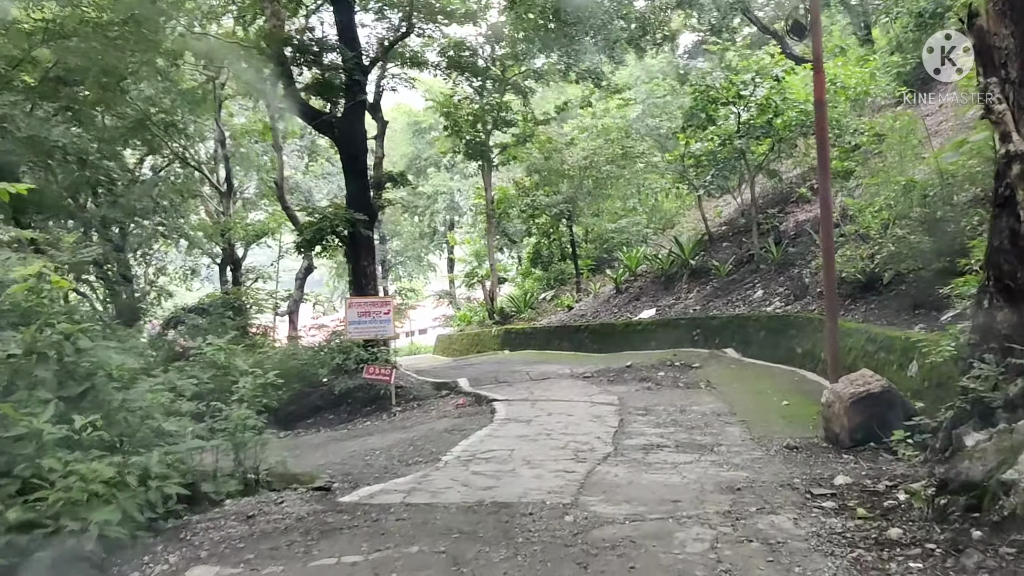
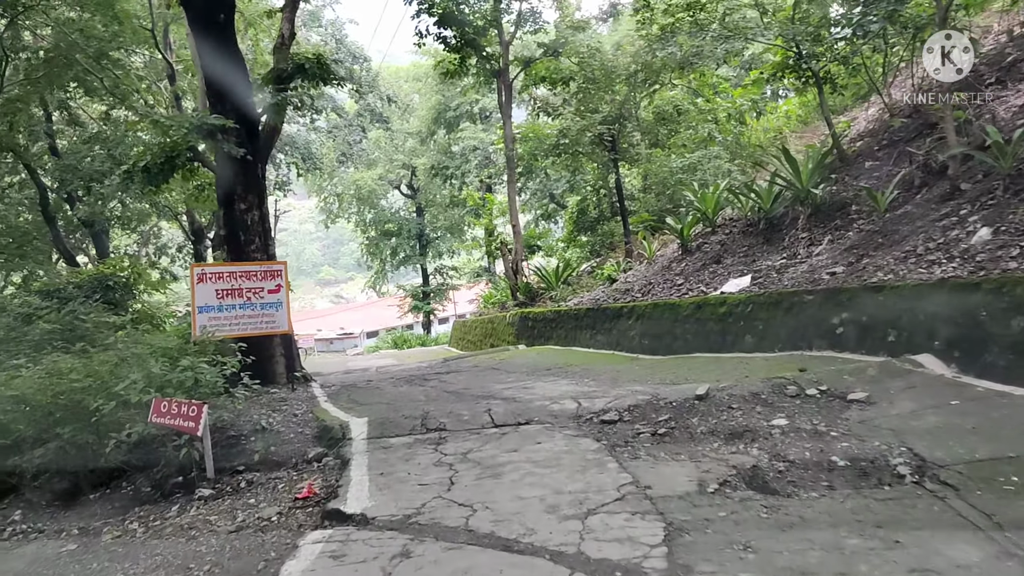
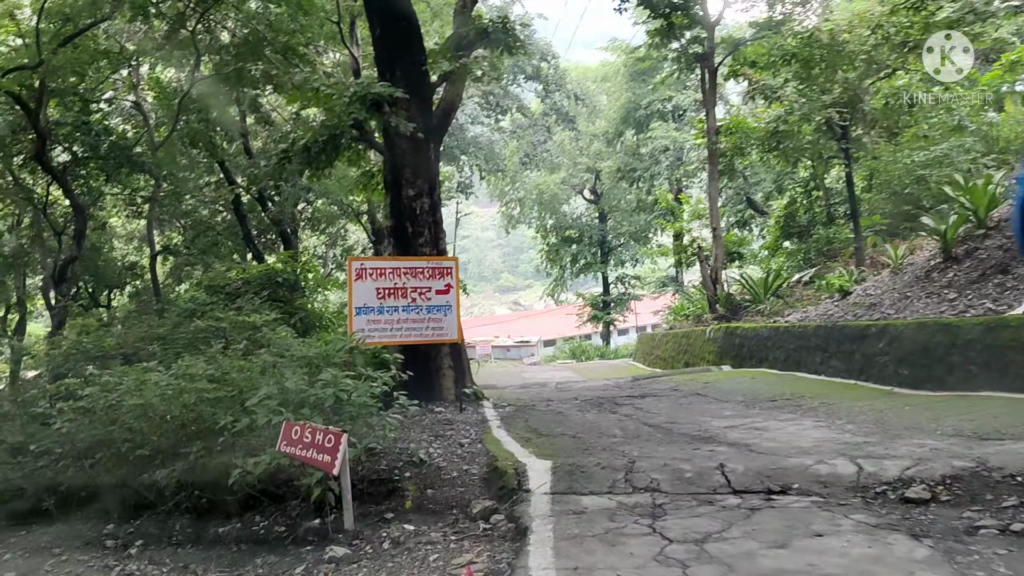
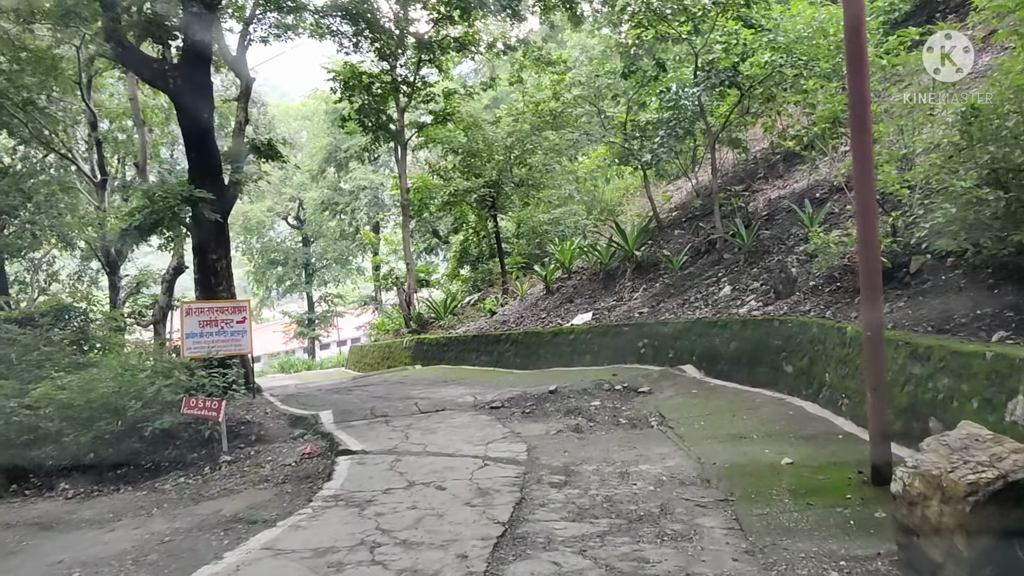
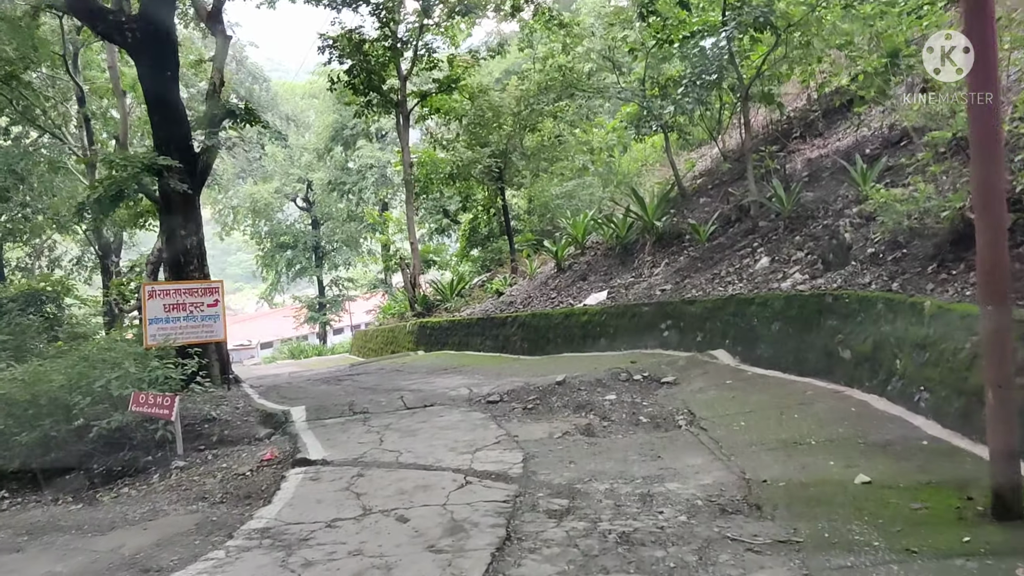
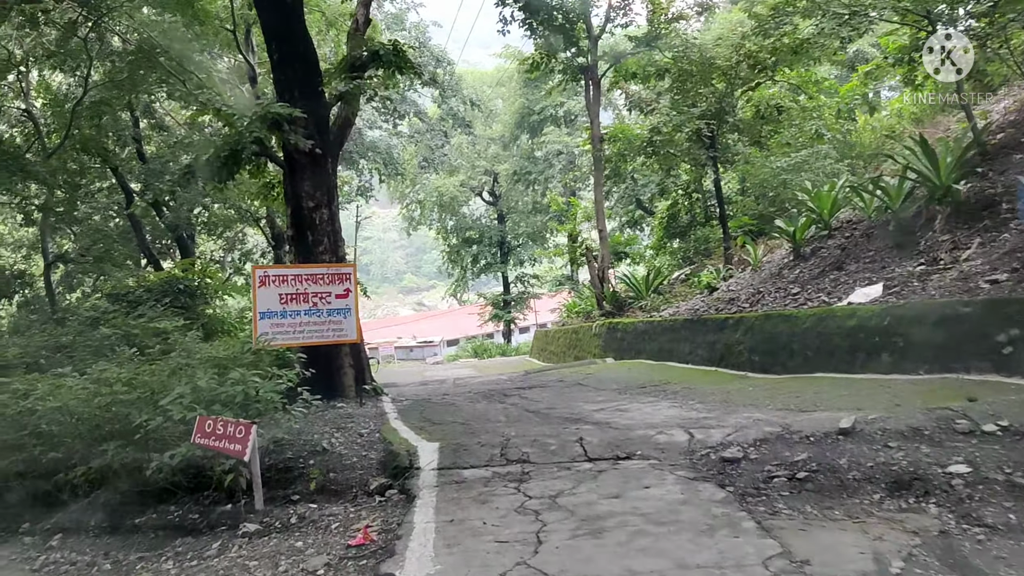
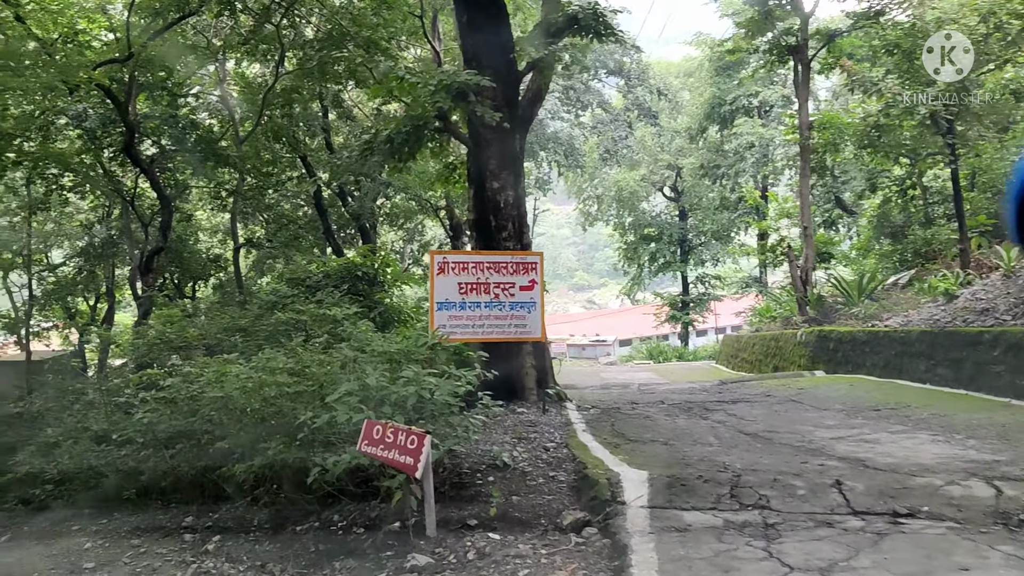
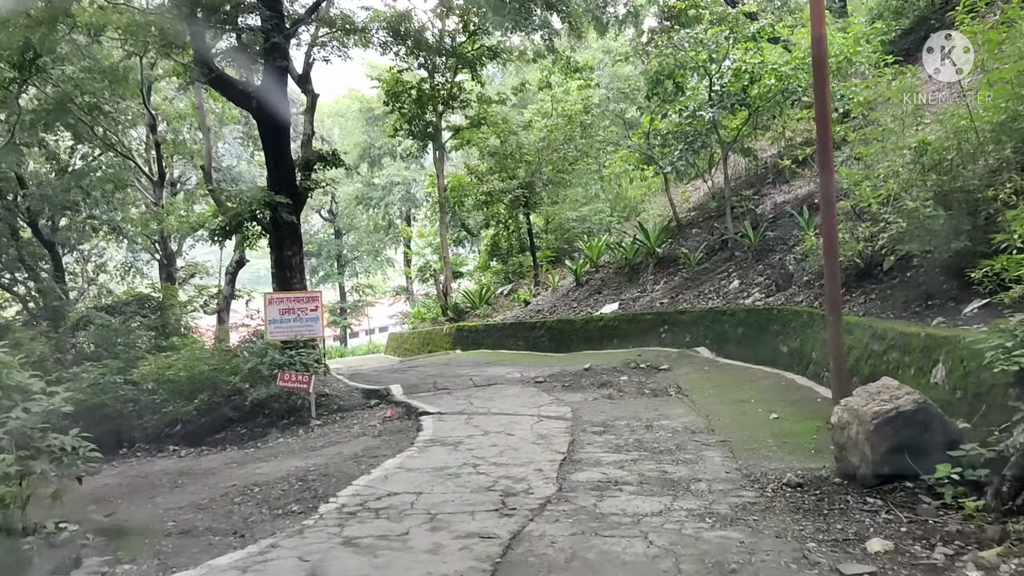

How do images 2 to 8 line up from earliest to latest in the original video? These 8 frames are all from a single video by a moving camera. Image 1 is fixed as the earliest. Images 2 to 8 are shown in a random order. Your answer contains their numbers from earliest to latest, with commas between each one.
8, 4, 5, 2, 6, 3, 7
